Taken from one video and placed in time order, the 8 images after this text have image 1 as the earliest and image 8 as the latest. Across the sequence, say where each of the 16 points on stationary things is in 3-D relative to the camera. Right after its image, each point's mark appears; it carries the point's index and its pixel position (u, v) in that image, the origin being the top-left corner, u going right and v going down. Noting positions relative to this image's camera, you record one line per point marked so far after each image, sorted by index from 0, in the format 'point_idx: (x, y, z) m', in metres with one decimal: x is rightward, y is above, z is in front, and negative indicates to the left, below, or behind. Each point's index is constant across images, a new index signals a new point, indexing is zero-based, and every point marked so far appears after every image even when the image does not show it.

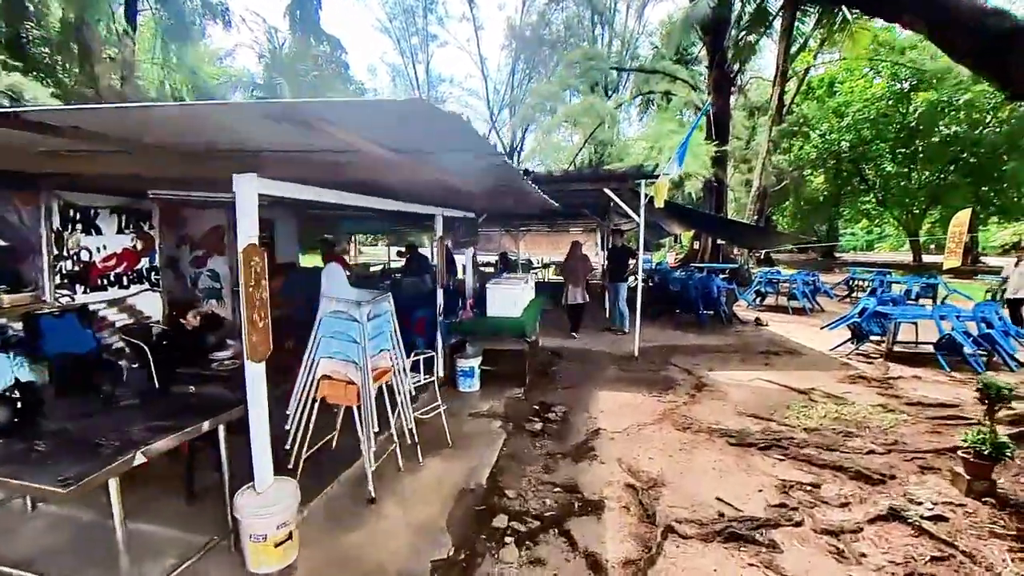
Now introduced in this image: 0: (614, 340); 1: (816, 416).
0: (+1.6, -0.8, +7.8) m
1: (+2.8, -1.2, +4.6) m
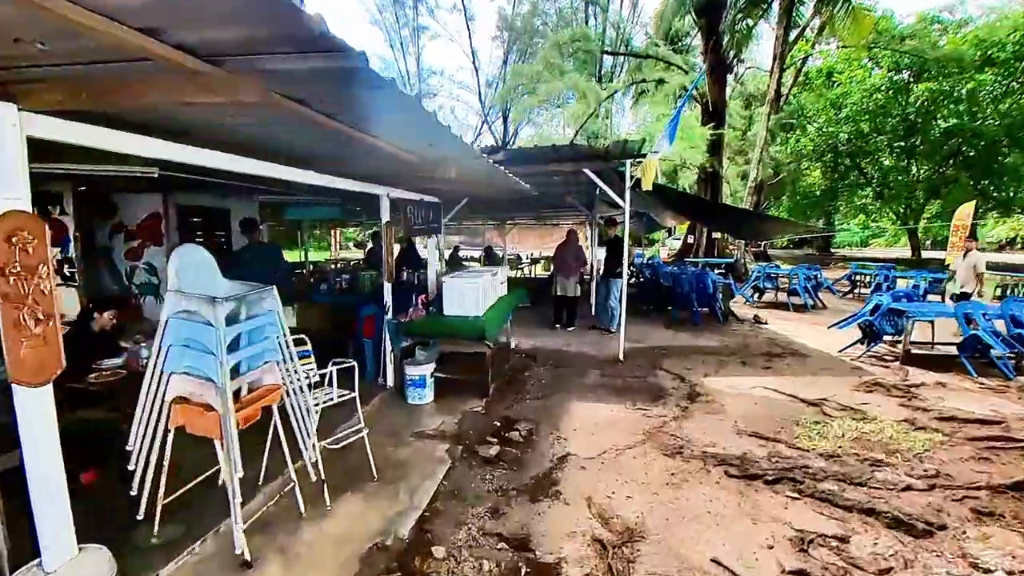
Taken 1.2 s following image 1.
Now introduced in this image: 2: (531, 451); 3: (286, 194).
0: (+1.2, -0.7, +7.0) m
1: (+2.4, -1.1, +3.8) m
2: (+0.1, -1.2, +3.6) m
3: (-3.0, +1.2, +6.7) m
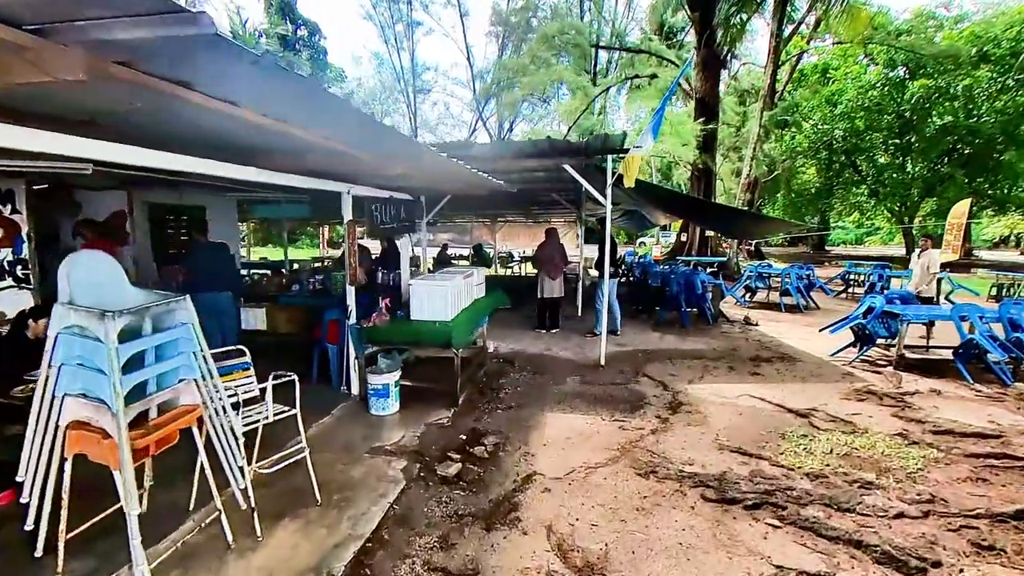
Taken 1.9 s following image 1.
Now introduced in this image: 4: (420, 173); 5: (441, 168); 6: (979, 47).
0: (+0.9, -0.7, +6.7) m
1: (+2.1, -1.2, +3.5) m
2: (-0.1, -1.2, +3.4) m
3: (-3.3, +1.2, +6.4) m
4: (-0.8, +0.9, +4.1) m
5: (-0.5, +0.9, +4.0) m
6: (+14.5, +7.4, +15.9) m
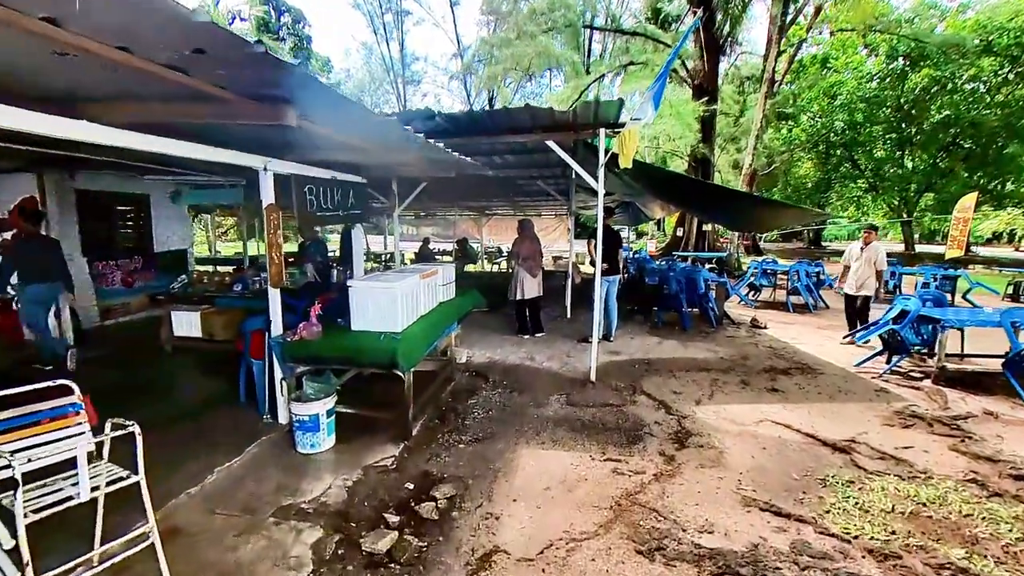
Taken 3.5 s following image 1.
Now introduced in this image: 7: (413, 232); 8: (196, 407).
0: (+0.6, -0.7, +5.8) m
1: (+1.9, -1.2, +2.6) m
2: (-0.3, -1.2, +2.5) m
3: (-3.5, +1.2, +5.4) m
4: (-1.0, +0.9, +3.2) m
5: (-0.8, +0.9, +3.0) m
6: (+14.1, +7.5, +15.1) m
7: (-3.9, +2.2, +19.7) m
8: (-2.6, -1.0, +4.2) m
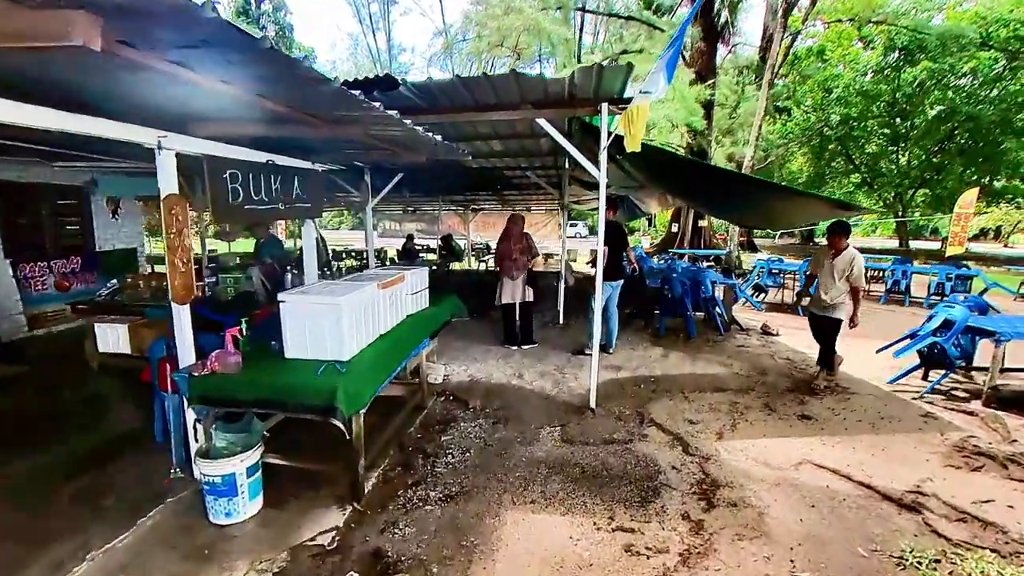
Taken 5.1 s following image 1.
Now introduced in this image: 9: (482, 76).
0: (+0.5, -0.8, +5.0) m
1: (+1.8, -1.3, +1.9) m
2: (-0.4, -1.3, +1.7) m
3: (-3.7, +1.2, +4.5) m
4: (-1.1, +0.8, +2.3) m
5: (-0.9, +0.8, +2.2) m
6: (+13.8, +7.6, +14.5) m
7: (-4.3, +2.3, +18.8) m
8: (-2.7, -1.1, +3.3) m
9: (-0.2, +1.4, +3.3) m
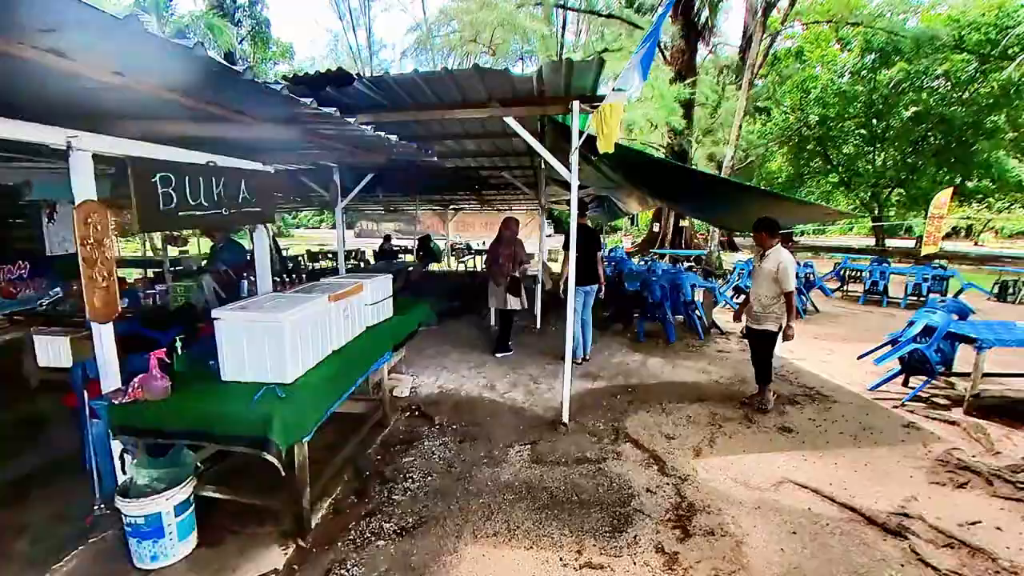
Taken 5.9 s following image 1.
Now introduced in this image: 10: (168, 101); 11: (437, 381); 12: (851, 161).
0: (+0.2, -0.9, +4.8) m
1: (+1.7, -1.3, +1.7) m
2: (-0.6, -1.4, +1.5) m
3: (-3.9, +1.1, +4.2) m
4: (-1.3, +0.8, +2.1) m
5: (-1.1, +0.8, +2.0) m
6: (+13.2, +7.6, +14.7) m
7: (-5.0, +2.2, +18.5) m
8: (-2.9, -1.1, +3.0) m
9: (-0.4, +1.3, +3.1) m
10: (-1.4, +0.7, +2.0) m
11: (-0.7, -0.9, +4.7) m
12: (+11.9, +4.4, +17.3) m
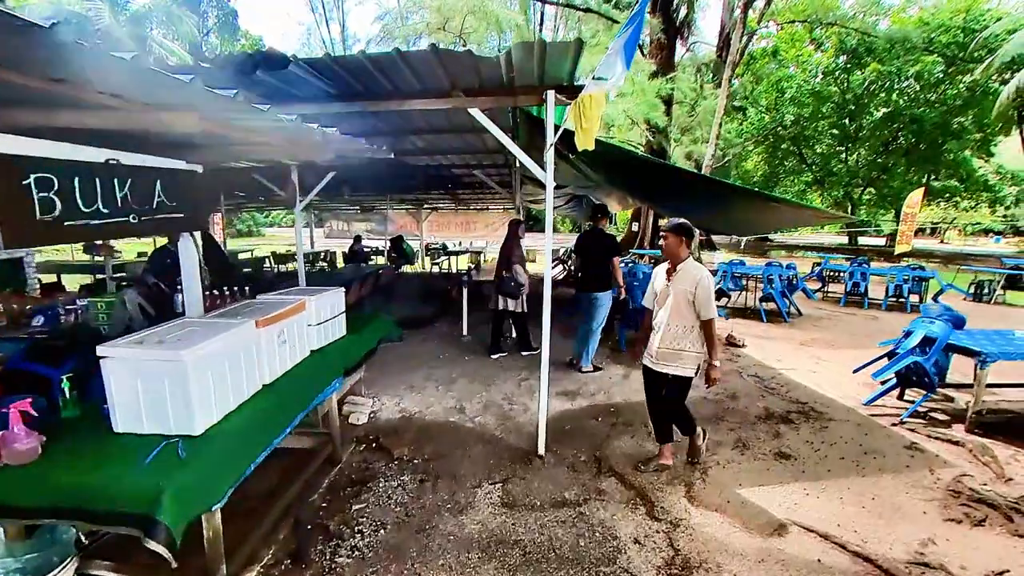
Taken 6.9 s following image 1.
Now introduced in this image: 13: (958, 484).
0: (0.0, -1.0, +4.4) m
1: (+1.5, -1.4, +1.4) m
2: (-0.7, -1.5, +1.0) m
3: (-4.2, +1.0, +3.6) m
4: (-1.4, +0.6, +1.6) m
5: (-1.2, +0.7, +1.5) m
6: (+12.4, +7.6, +14.8) m
7: (-5.9, +2.1, +17.8) m
8: (-3.1, -1.3, +2.5) m
9: (-0.6, +1.2, +2.6) m
10: (-1.5, +0.6, +1.6) m
11: (-1.0, -1.0, +4.3) m
12: (+11.1, +4.5, +17.4) m
13: (+2.8, -1.2, +3.2) m
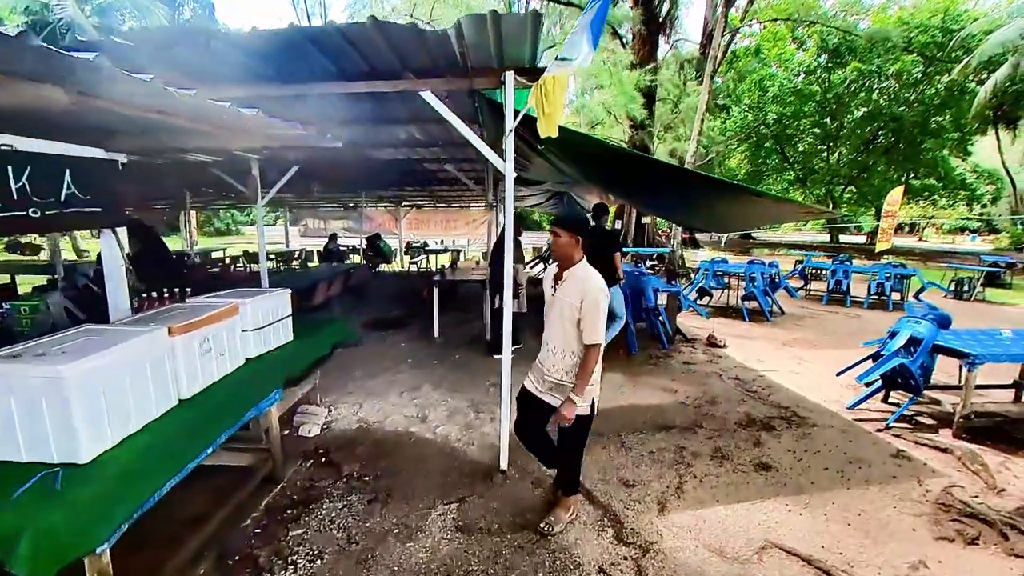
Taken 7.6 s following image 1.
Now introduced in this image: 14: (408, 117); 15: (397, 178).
0: (-0.3, -1.0, +4.1) m
1: (+1.4, -1.4, +1.1) m
2: (-0.9, -1.5, +0.7) m
3: (-4.4, +0.9, +3.2) m
4: (-1.6, +0.6, +1.3) m
5: (-1.4, +0.6, +1.2) m
6: (+11.9, +7.7, +14.8) m
7: (-6.5, +2.2, +17.4) m
8: (-3.3, -1.3, +2.1) m
9: (-0.8, +1.2, +2.3) m
10: (-1.7, +0.6, +1.2) m
11: (-1.2, -1.0, +4.0) m
12: (+10.4, +4.5, +17.4) m
13: (+2.6, -1.2, +3.0) m
14: (-0.8, +1.3, +4.0) m
15: (-1.7, +1.6, +7.5) m
